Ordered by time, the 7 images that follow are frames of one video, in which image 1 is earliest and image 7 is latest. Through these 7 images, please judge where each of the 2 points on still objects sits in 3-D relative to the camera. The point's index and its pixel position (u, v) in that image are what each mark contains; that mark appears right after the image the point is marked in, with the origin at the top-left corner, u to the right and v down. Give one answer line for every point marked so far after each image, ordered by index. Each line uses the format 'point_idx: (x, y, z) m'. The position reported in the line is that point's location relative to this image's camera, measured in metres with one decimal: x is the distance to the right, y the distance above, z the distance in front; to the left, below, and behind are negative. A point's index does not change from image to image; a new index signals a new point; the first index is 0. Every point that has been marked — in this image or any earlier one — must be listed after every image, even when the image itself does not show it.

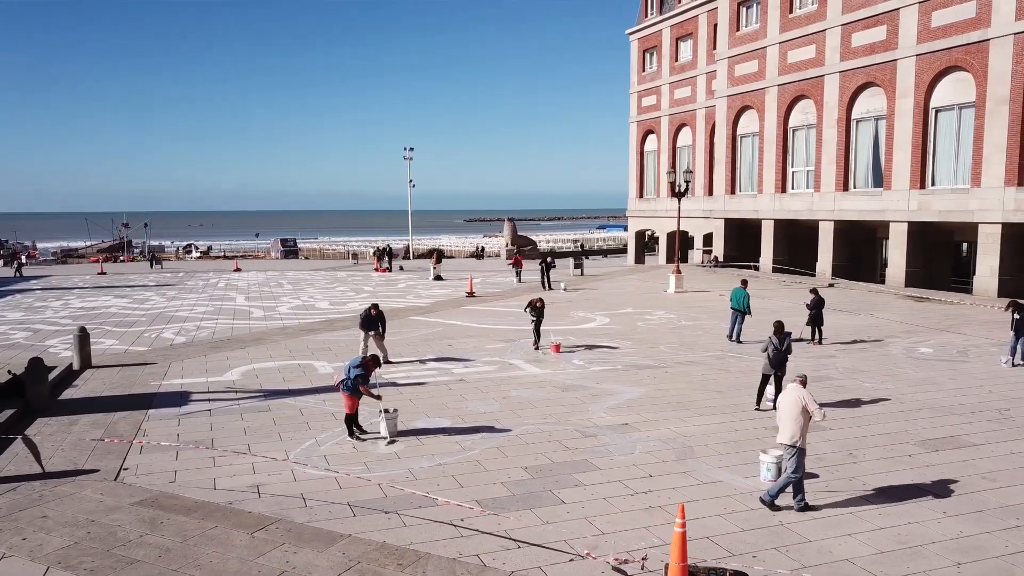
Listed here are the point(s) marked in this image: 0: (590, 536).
0: (+0.7, -2.3, +7.0) m
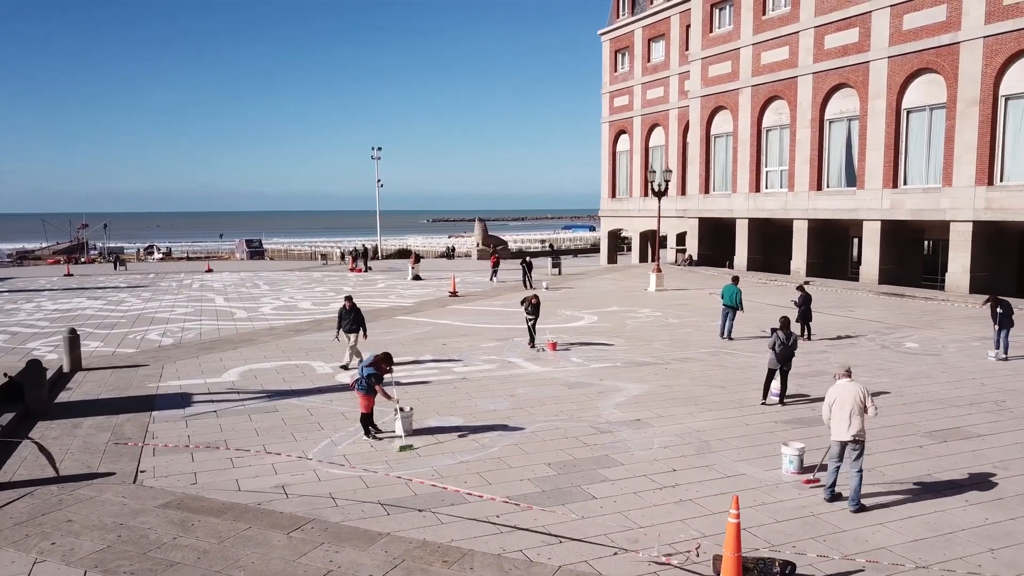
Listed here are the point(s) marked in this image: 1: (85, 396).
0: (+1.1, -2.3, +7.0) m
1: (-7.3, -1.8, +12.8) m
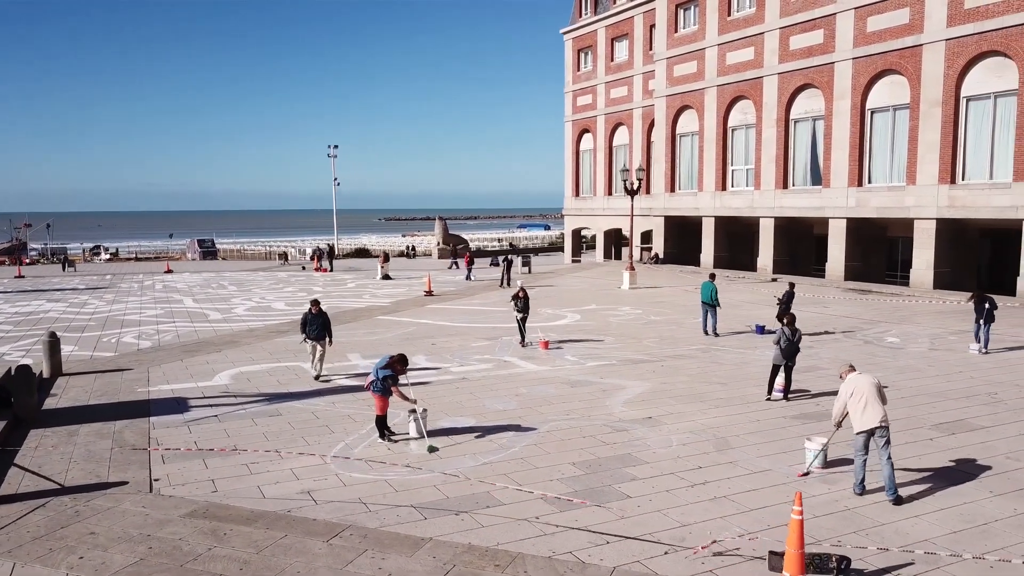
0: (+1.5, -2.2, +6.9) m
1: (-7.2, -1.9, +12.3) m
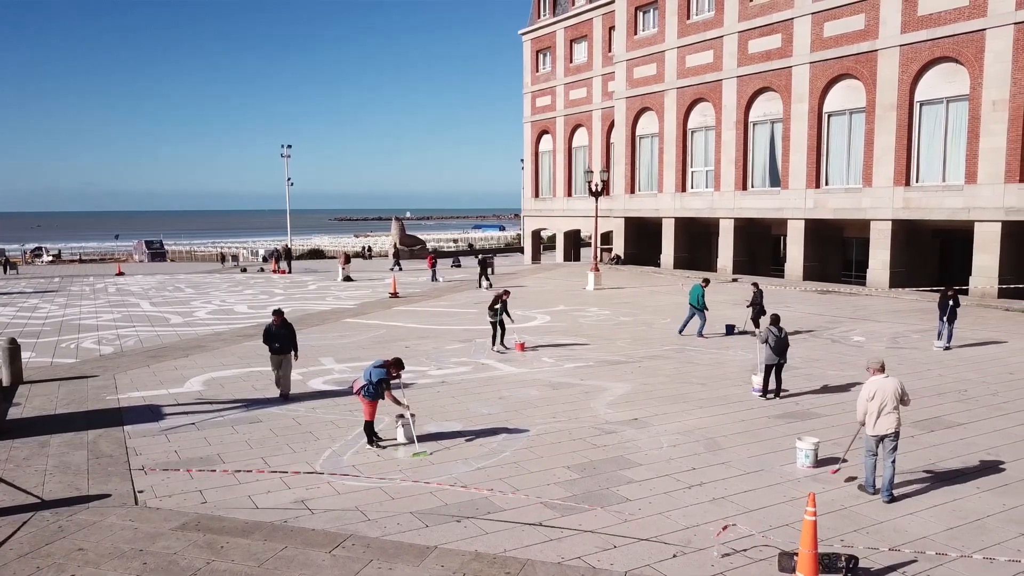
0: (+1.5, -2.3, +6.9) m
1: (-7.5, -1.9, +11.8) m
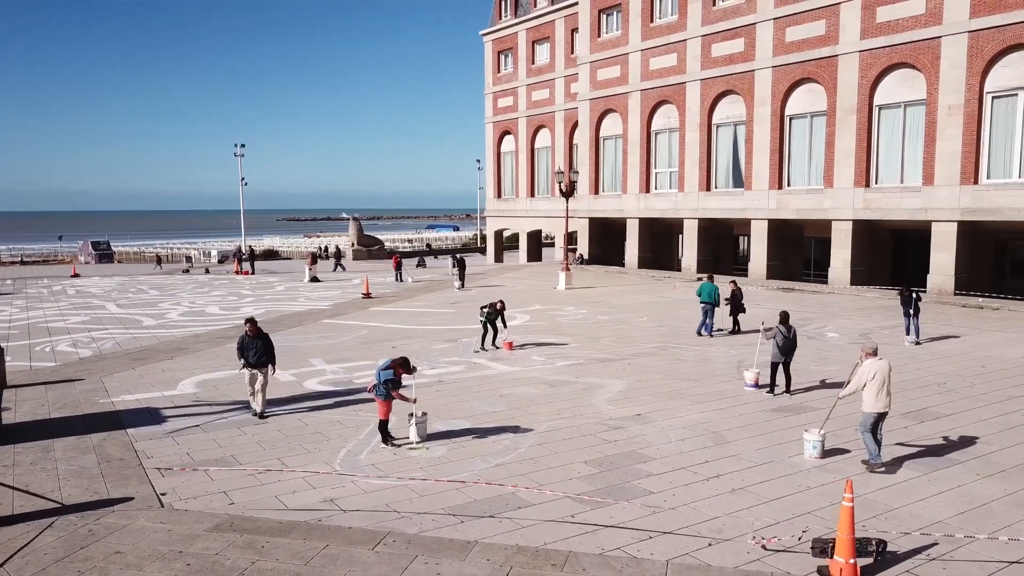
0: (+1.9, -2.2, +7.2) m
1: (-7.4, -2.0, +11.5) m
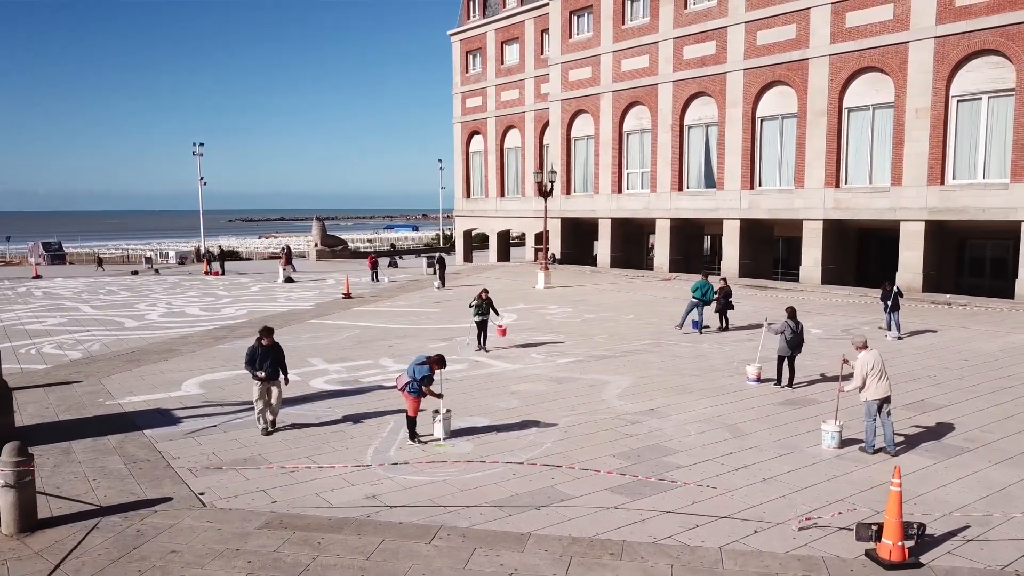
0: (+2.3, -2.2, +7.4) m
1: (-7.1, -2.0, +11.2) m
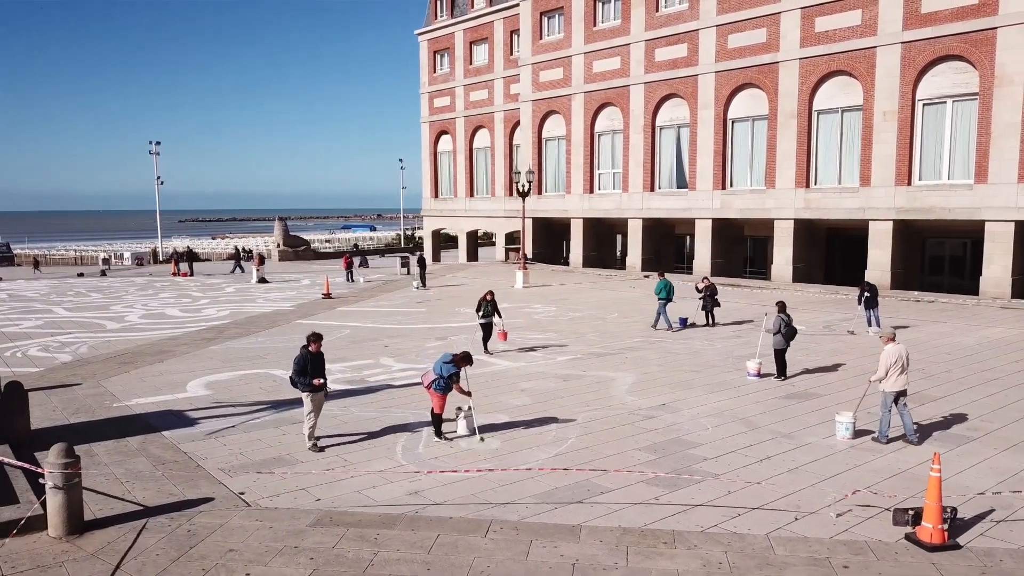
0: (+2.8, -2.1, +7.6) m
1: (-6.9, -2.0, +11.0) m
